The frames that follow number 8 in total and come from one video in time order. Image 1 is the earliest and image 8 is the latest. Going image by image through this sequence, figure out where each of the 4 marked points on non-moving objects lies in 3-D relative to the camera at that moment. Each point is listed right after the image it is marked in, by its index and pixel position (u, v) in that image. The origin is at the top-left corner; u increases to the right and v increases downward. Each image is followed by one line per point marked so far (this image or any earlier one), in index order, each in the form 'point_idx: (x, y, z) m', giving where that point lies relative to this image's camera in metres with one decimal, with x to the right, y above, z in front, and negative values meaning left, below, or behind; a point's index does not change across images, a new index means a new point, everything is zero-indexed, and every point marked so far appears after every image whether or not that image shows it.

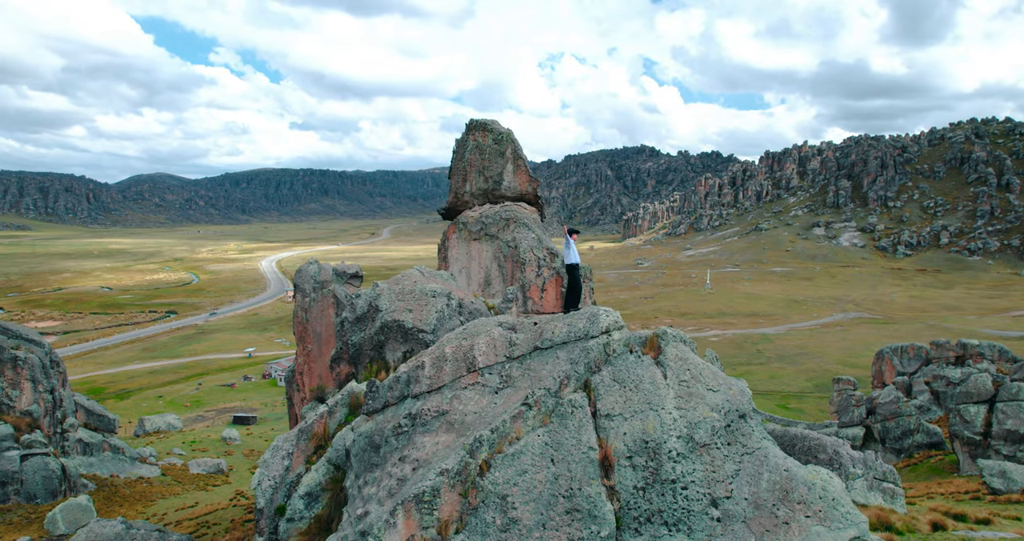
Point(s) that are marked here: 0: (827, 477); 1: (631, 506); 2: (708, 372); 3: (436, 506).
0: (+6.2, -4.1, +12.9) m
1: (+2.4, -4.6, +12.6) m
2: (+4.5, -2.3, +14.7) m
3: (-1.5, -4.7, +13.0) m
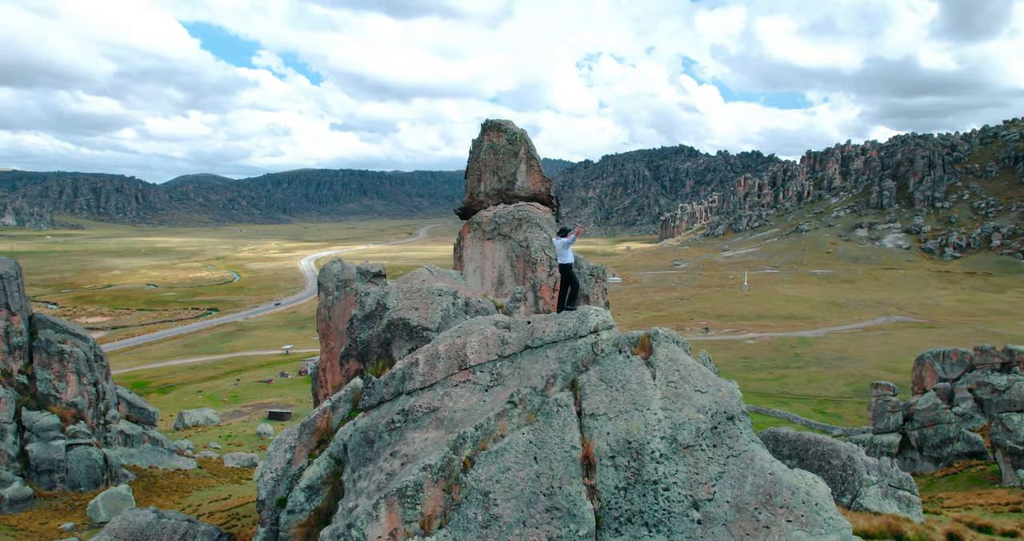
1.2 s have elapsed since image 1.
0: (+5.8, -4.1, +12.6) m
1: (+2.0, -4.6, +12.6) m
2: (+4.2, -2.3, +14.6) m
3: (-1.9, -4.7, +13.2) m
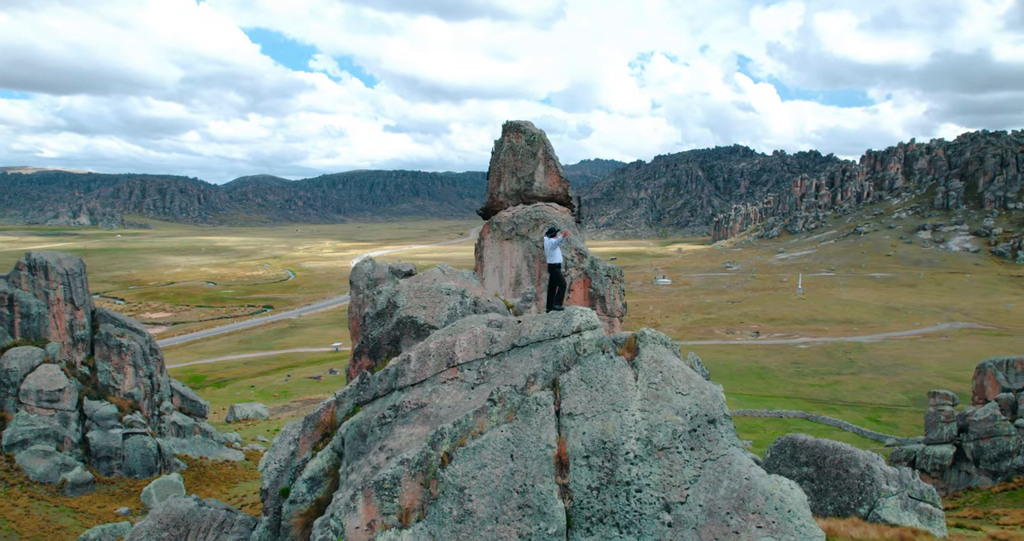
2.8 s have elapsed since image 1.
0: (+5.3, -4.1, +12.4) m
1: (+1.4, -4.6, +12.6) m
2: (+3.8, -2.3, +14.4) m
3: (-2.4, -4.7, +13.5) m
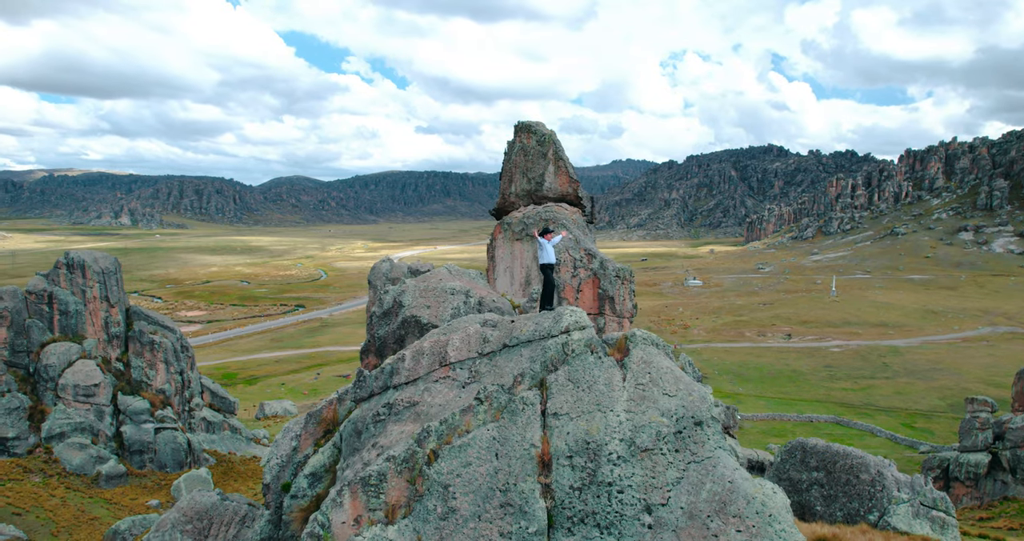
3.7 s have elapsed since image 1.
0: (+4.9, -4.2, +12.2) m
1: (+1.1, -4.6, +12.7) m
2: (+3.5, -2.3, +14.3) m
3: (-2.7, -4.6, +13.7) m
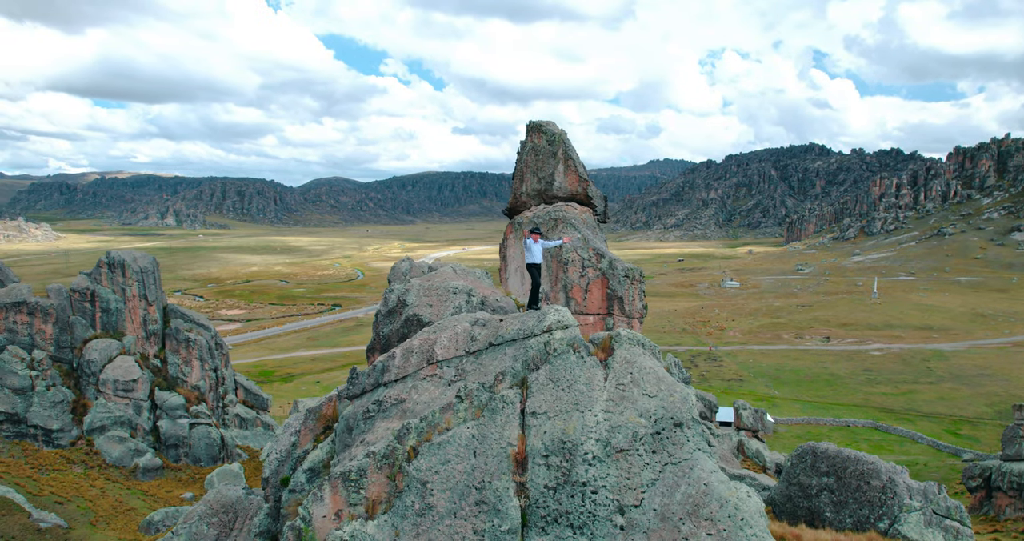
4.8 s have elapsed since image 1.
0: (+4.3, -4.1, +12.0) m
1: (+0.5, -4.6, +12.6) m
2: (+3.1, -2.3, +14.1) m
3: (-3.2, -4.6, +13.8) m
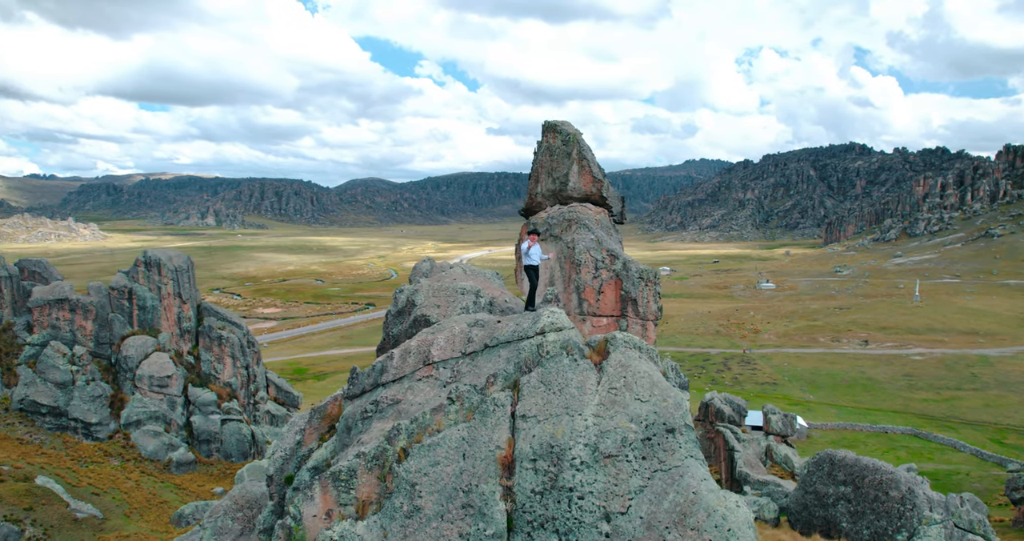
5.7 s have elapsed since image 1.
0: (+4.0, -4.2, +11.6) m
1: (+0.3, -4.6, +12.5) m
2: (+2.9, -2.4, +13.9) m
3: (-3.4, -4.6, +13.8) m
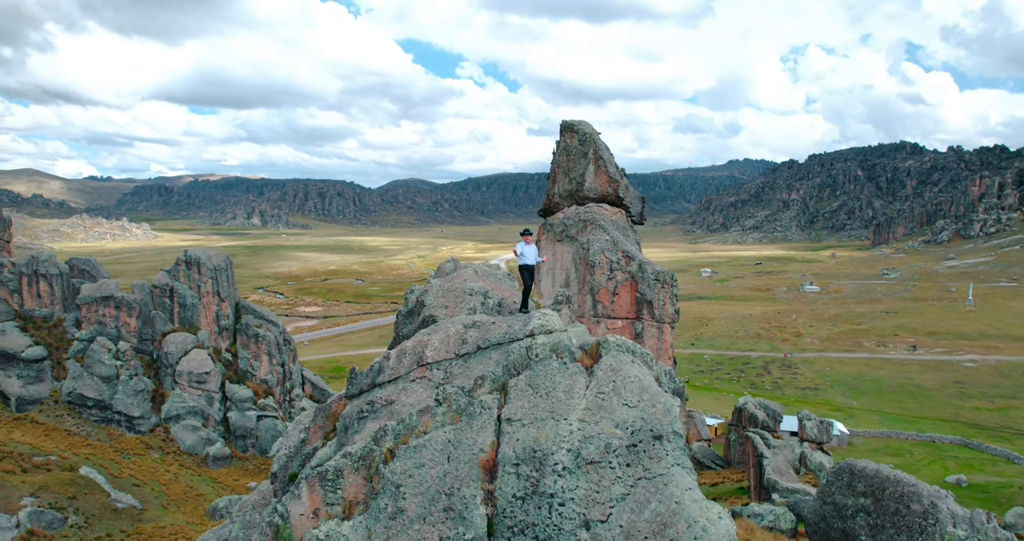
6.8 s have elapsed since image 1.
0: (+3.6, -4.2, +11.2) m
1: (-0.1, -4.6, +12.3) m
2: (+2.6, -2.4, +13.5) m
3: (-3.7, -4.6, +13.9) m
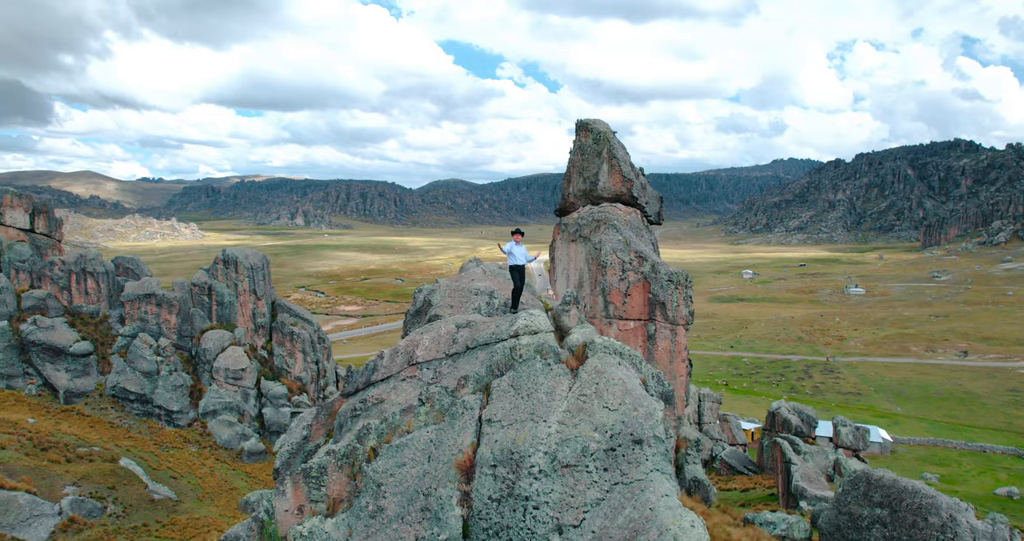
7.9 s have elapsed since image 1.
0: (+3.1, -4.2, +10.9) m
1: (-0.6, -4.6, +12.2) m
2: (+2.2, -2.4, +13.2) m
3: (-4.1, -4.6, +14.0) m
